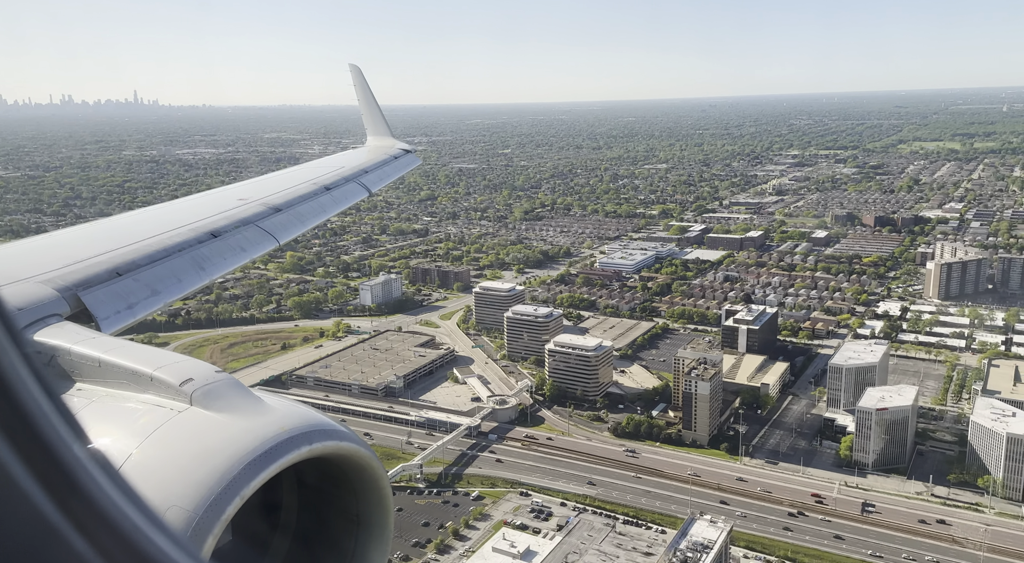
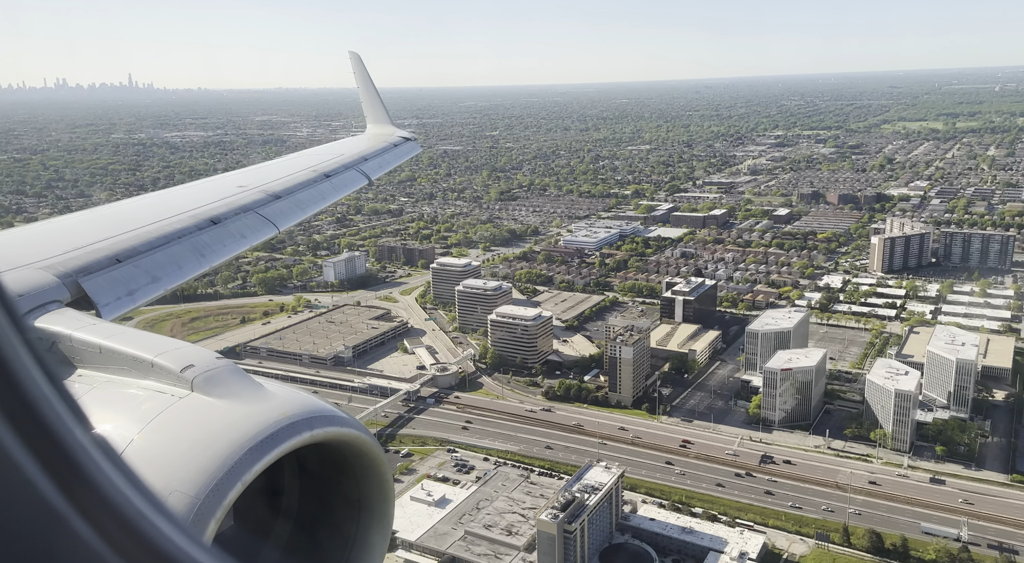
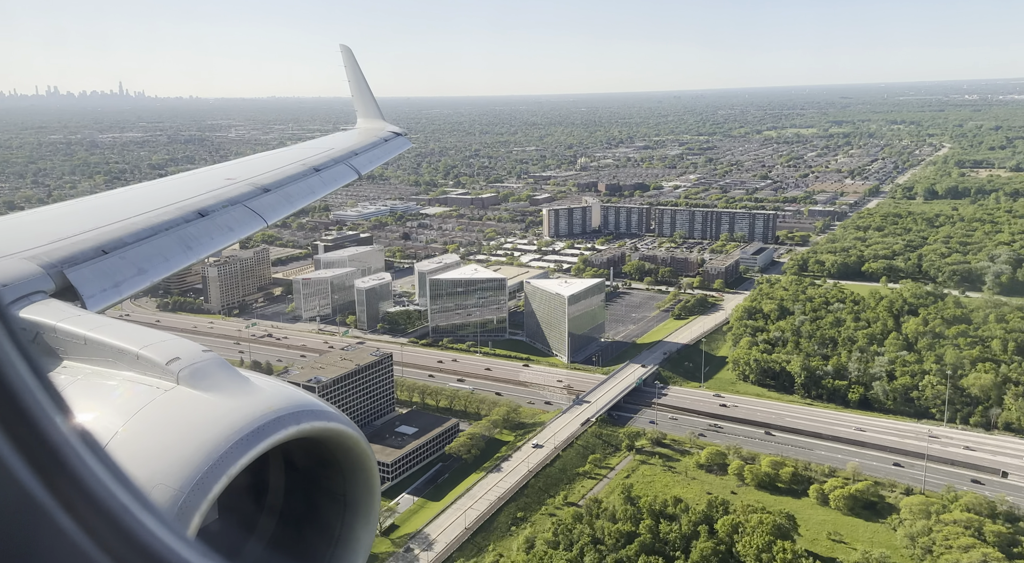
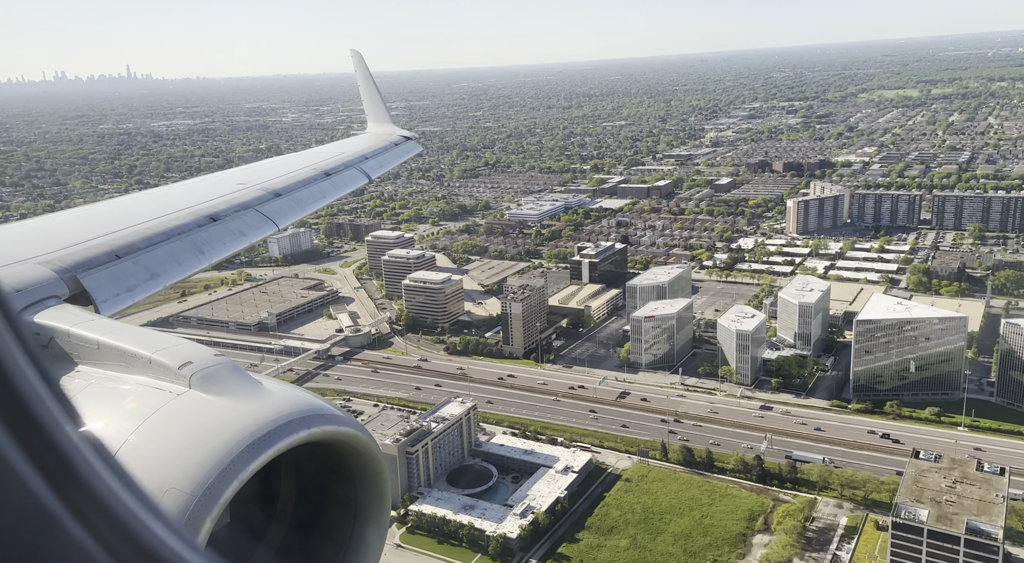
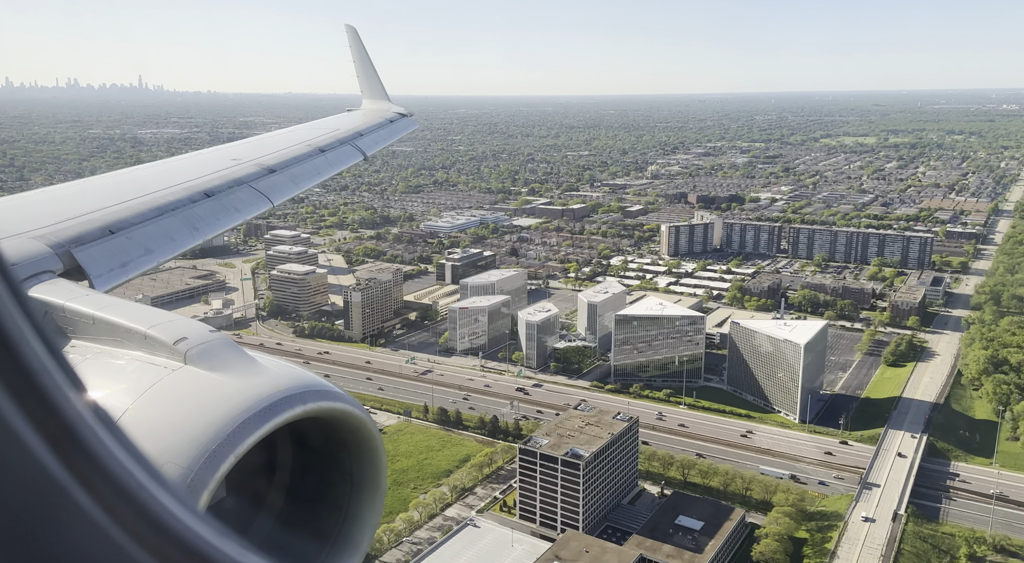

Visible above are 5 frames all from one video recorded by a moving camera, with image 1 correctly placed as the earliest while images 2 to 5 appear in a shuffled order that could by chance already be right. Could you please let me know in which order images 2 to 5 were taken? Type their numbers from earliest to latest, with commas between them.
2, 4, 5, 3
